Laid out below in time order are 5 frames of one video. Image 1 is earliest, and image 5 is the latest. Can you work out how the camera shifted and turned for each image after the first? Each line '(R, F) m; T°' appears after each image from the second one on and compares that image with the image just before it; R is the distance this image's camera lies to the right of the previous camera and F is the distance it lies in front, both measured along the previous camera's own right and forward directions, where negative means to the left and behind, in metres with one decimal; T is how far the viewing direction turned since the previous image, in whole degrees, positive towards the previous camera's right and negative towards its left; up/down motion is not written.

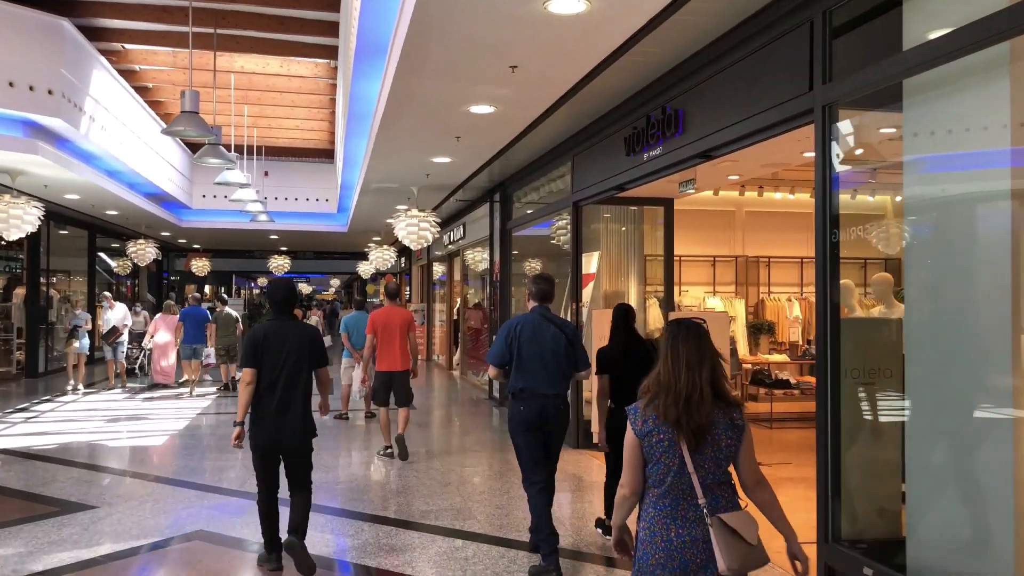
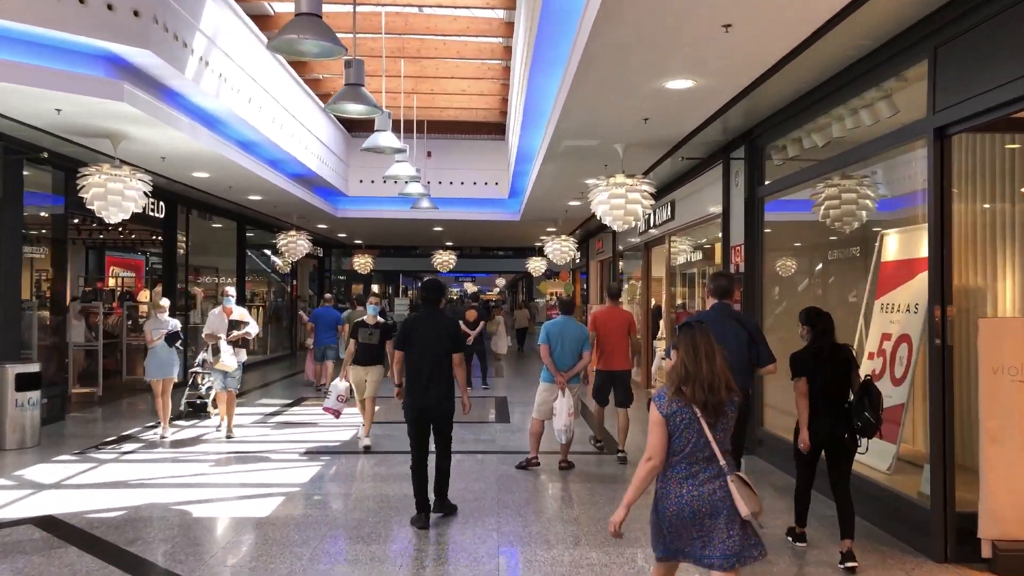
(-0.7, +2.6) m; -11°
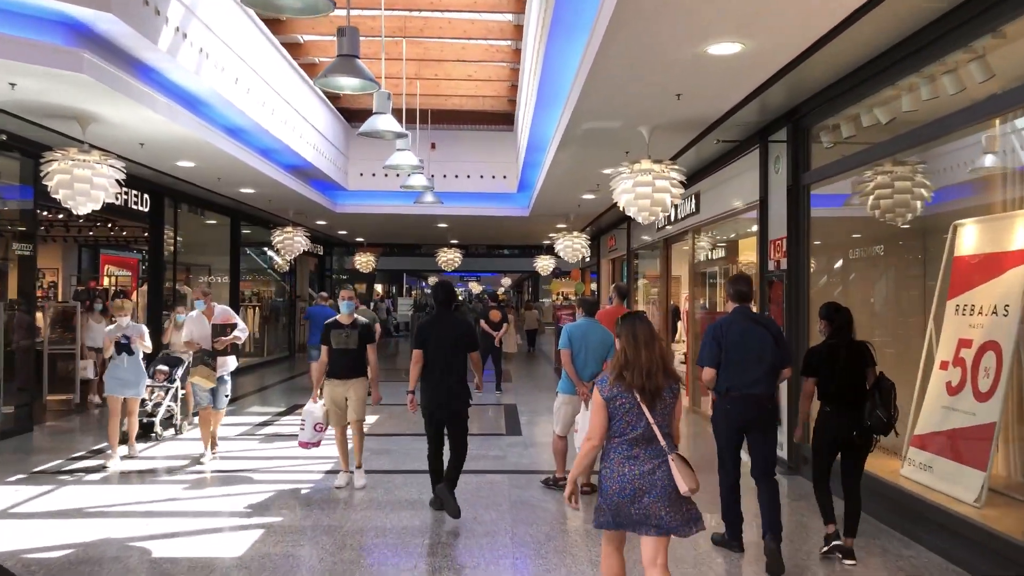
(-0.1, +0.7) m; 0°
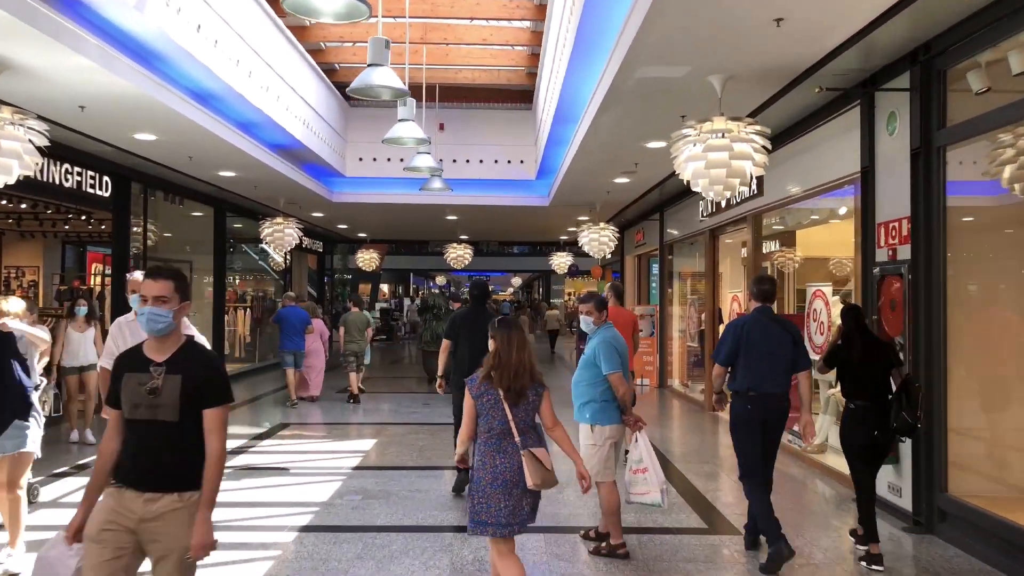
(-0.1, +1.4) m; 0°
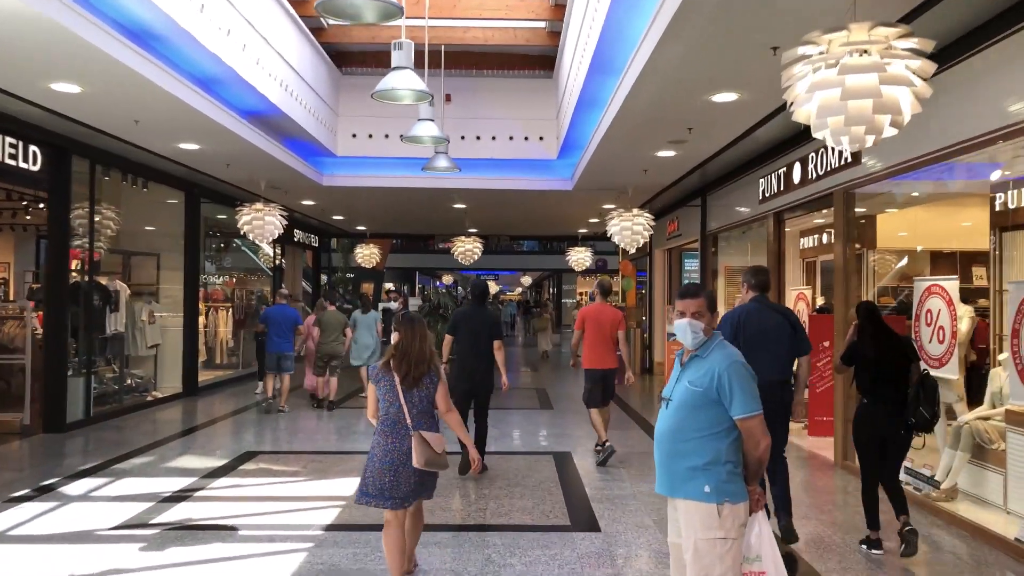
(-0.1, +1.6) m; 0°
